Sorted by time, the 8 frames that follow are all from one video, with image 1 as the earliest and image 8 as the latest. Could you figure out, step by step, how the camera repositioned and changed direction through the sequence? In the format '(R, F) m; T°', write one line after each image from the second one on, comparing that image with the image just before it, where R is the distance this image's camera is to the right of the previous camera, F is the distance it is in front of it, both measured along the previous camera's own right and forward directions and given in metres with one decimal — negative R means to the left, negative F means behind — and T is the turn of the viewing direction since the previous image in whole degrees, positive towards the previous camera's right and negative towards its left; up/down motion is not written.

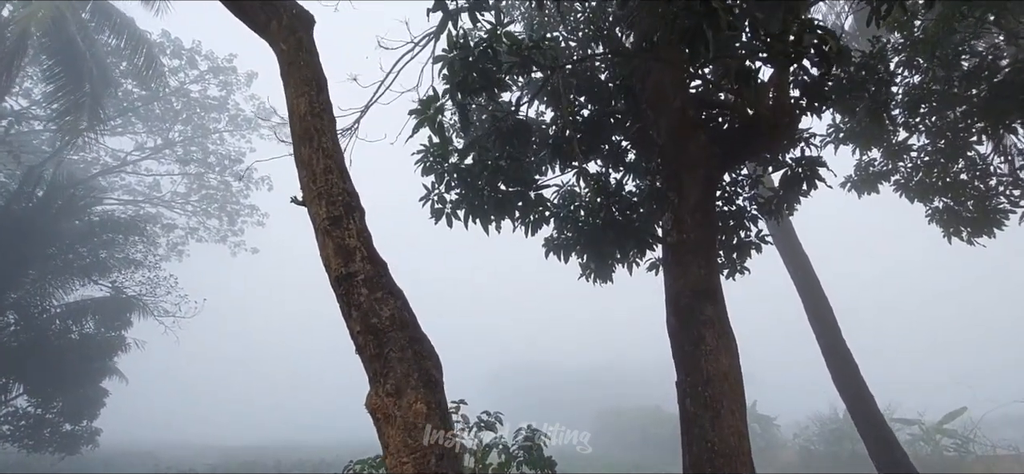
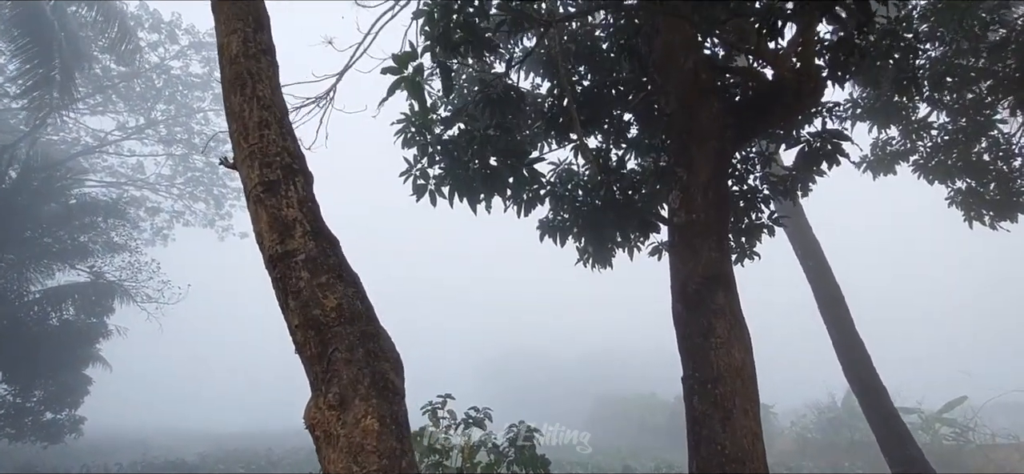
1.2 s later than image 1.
(0.0, +0.4) m; 0°
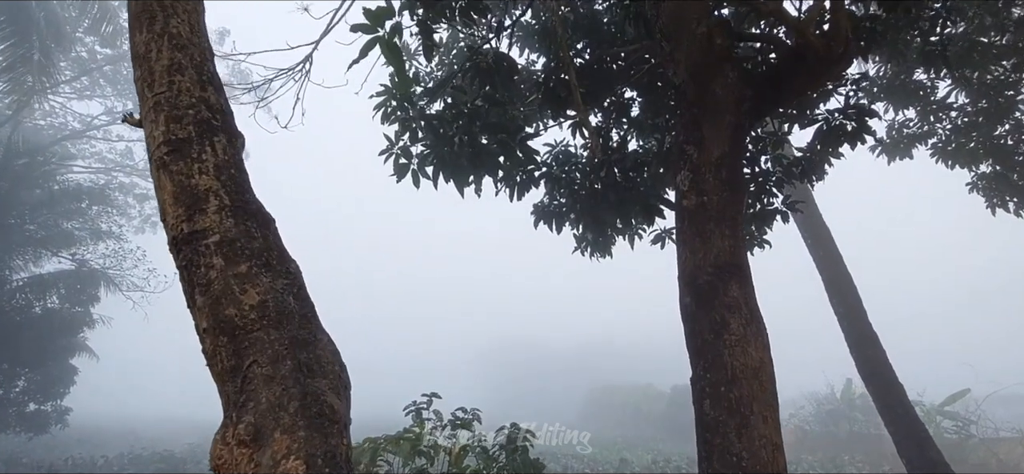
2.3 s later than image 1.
(0.0, +0.4) m; 0°
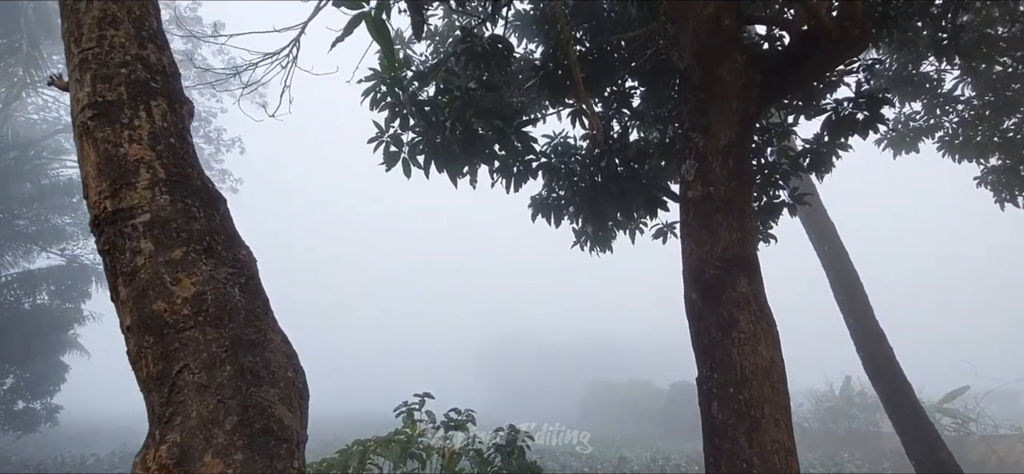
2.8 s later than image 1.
(0.0, +0.2) m; 0°
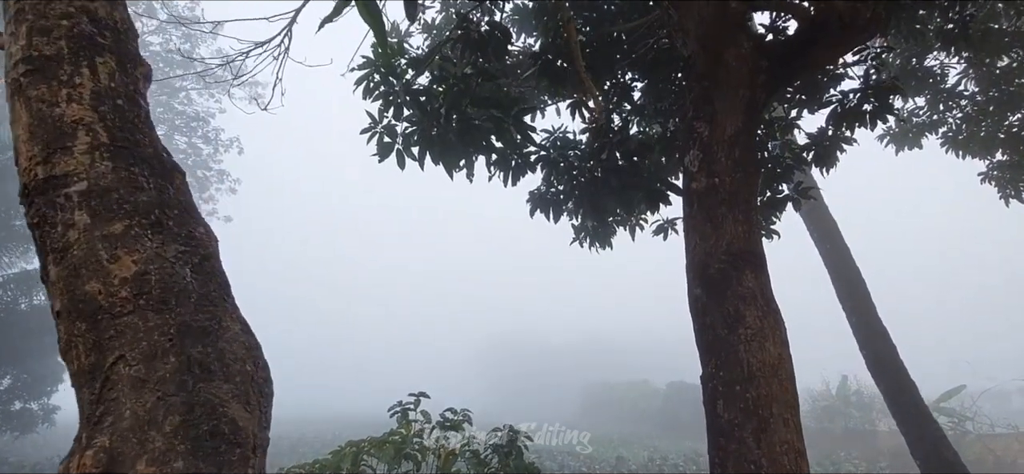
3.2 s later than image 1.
(0.0, +0.1) m; 0°
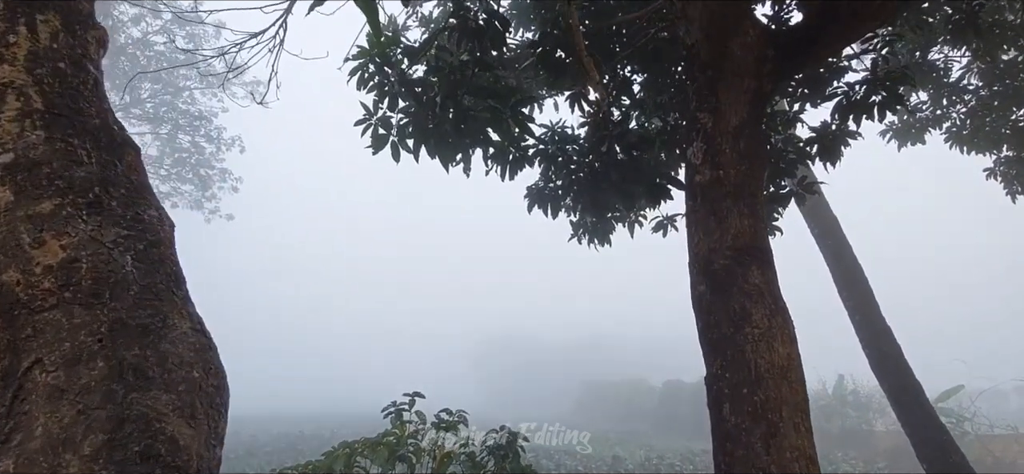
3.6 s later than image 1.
(0.0, +0.1) m; 0°
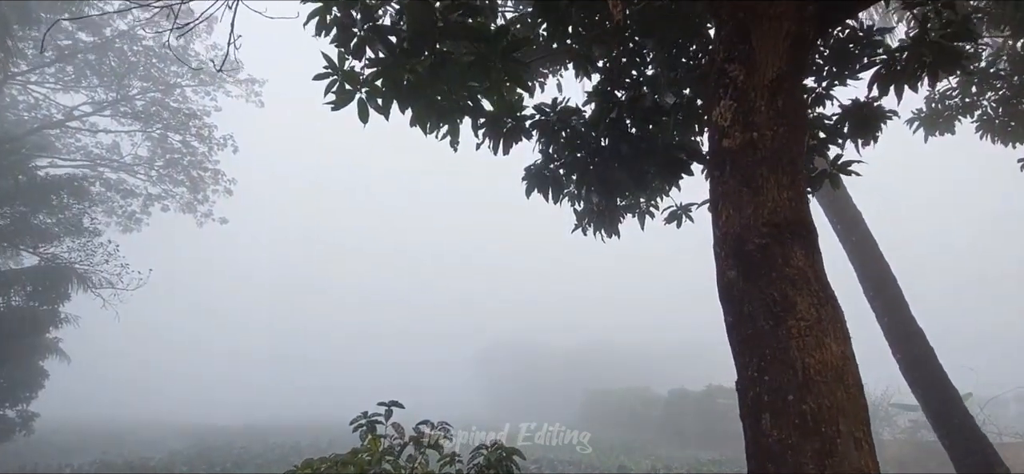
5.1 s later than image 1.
(0.0, +0.5) m; 0°
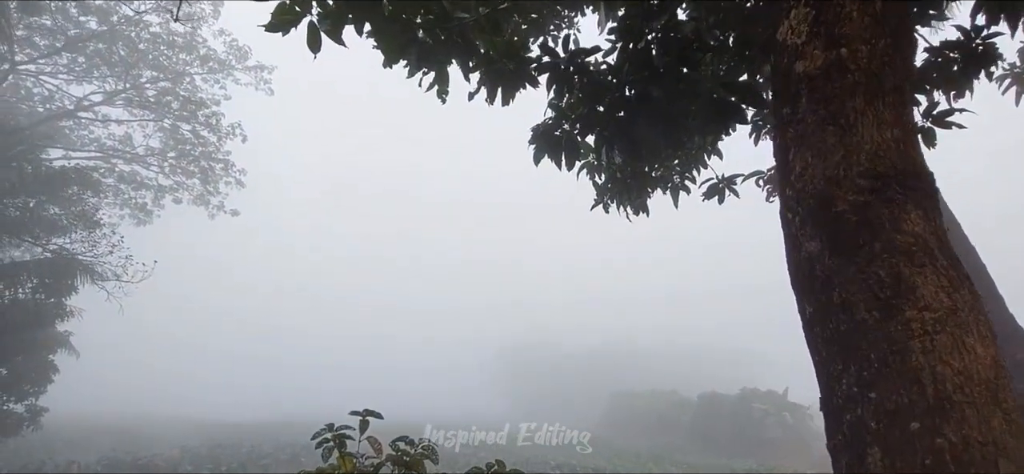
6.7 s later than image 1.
(+0.1, +0.7) m; -2°
